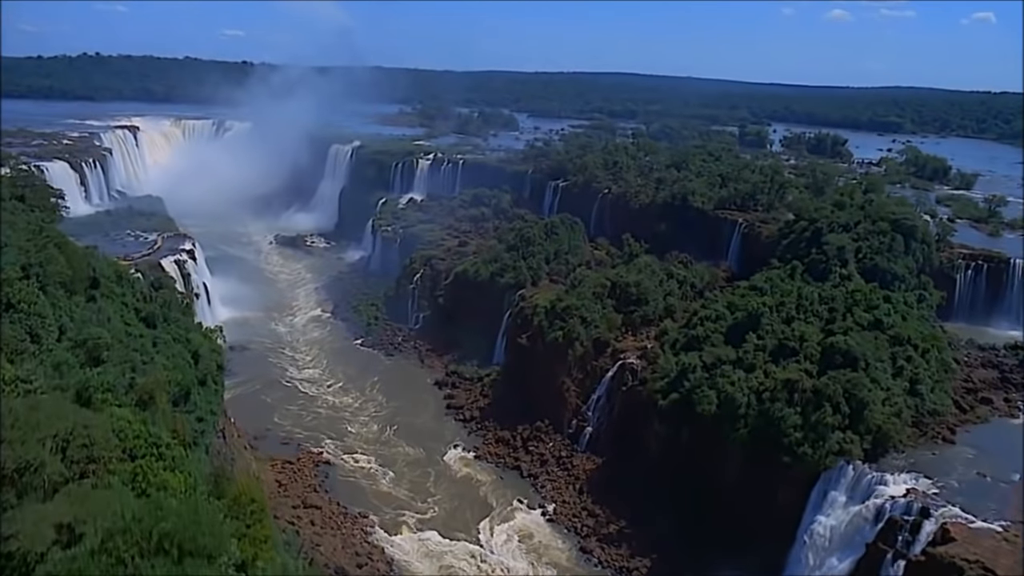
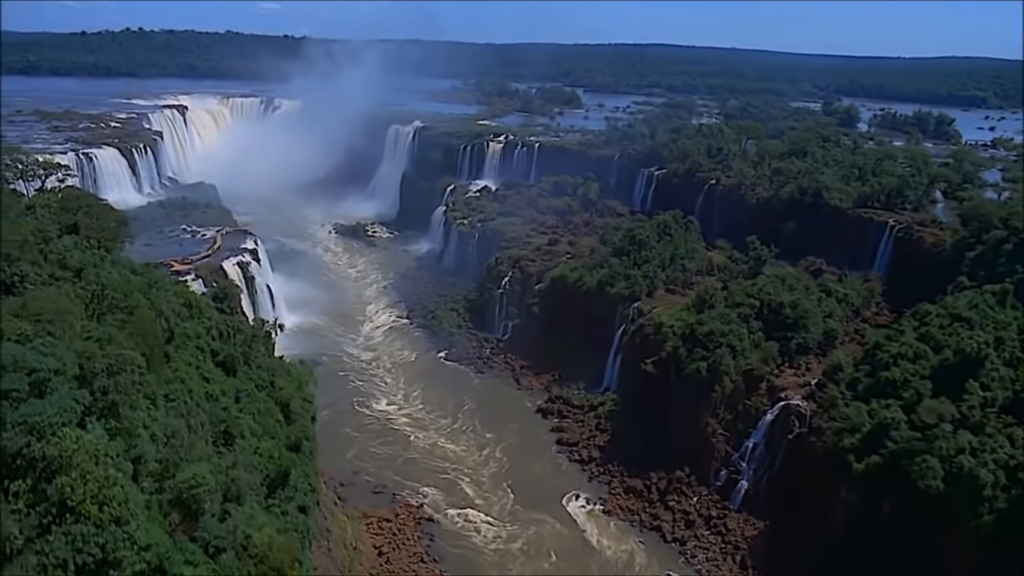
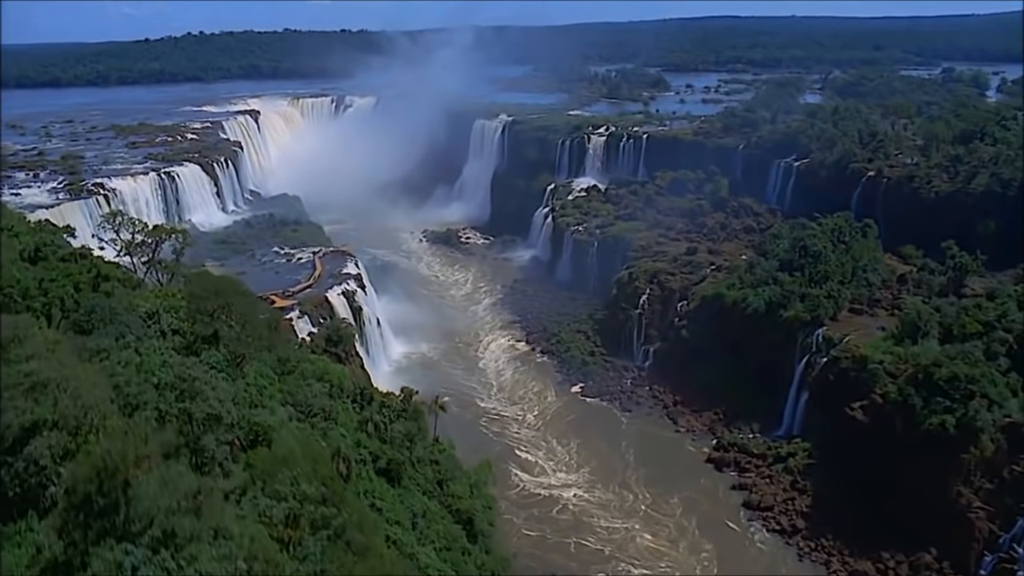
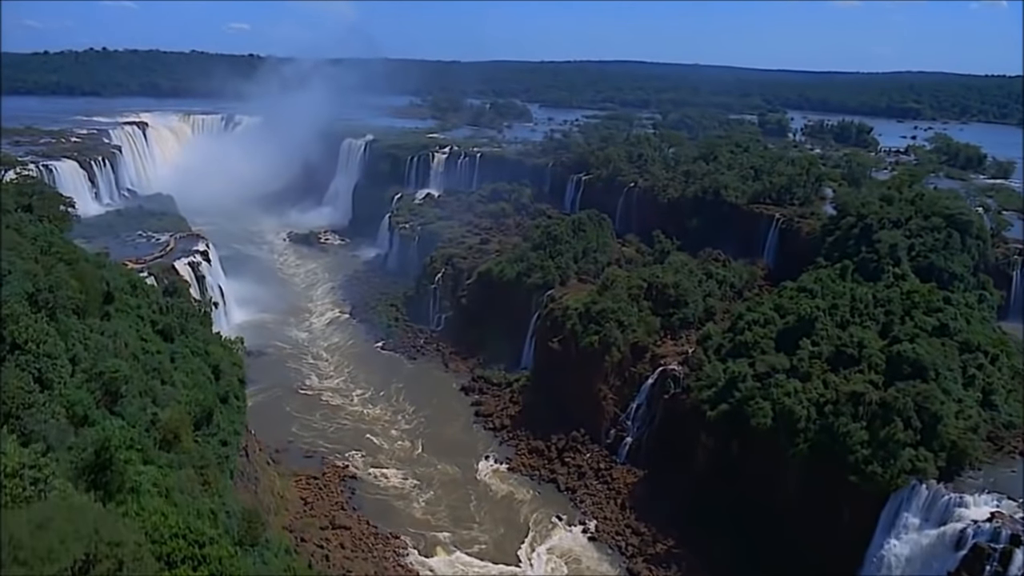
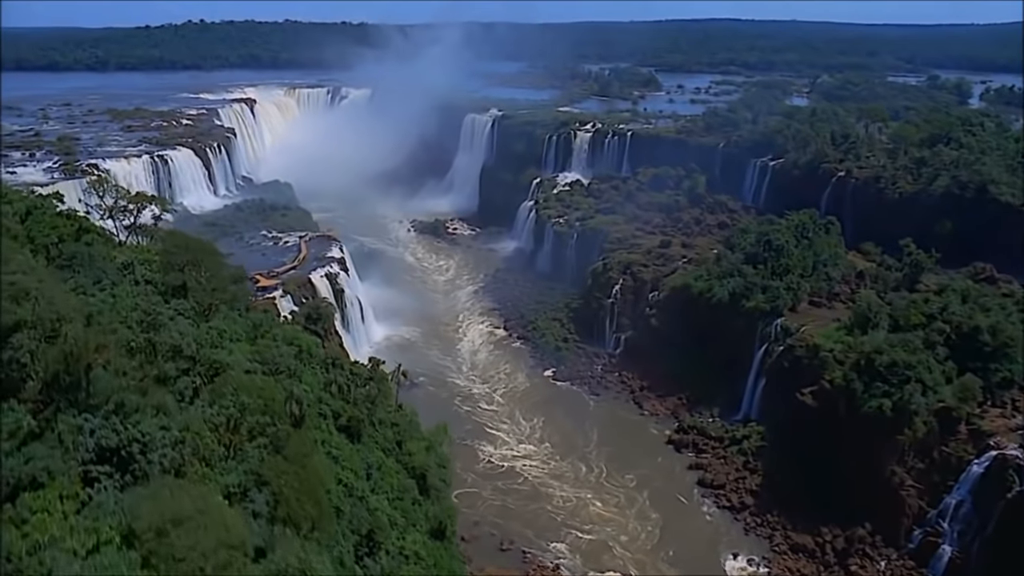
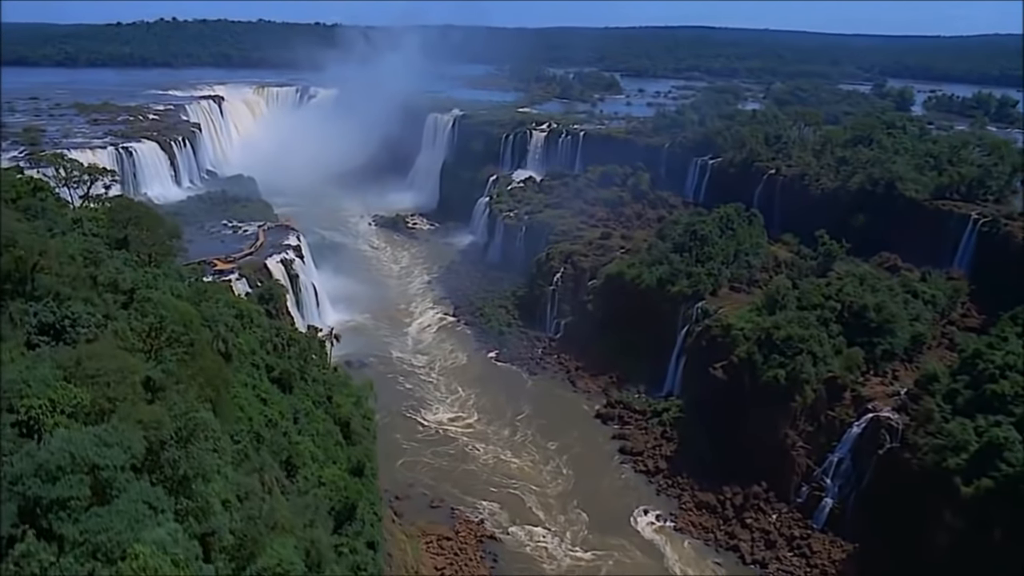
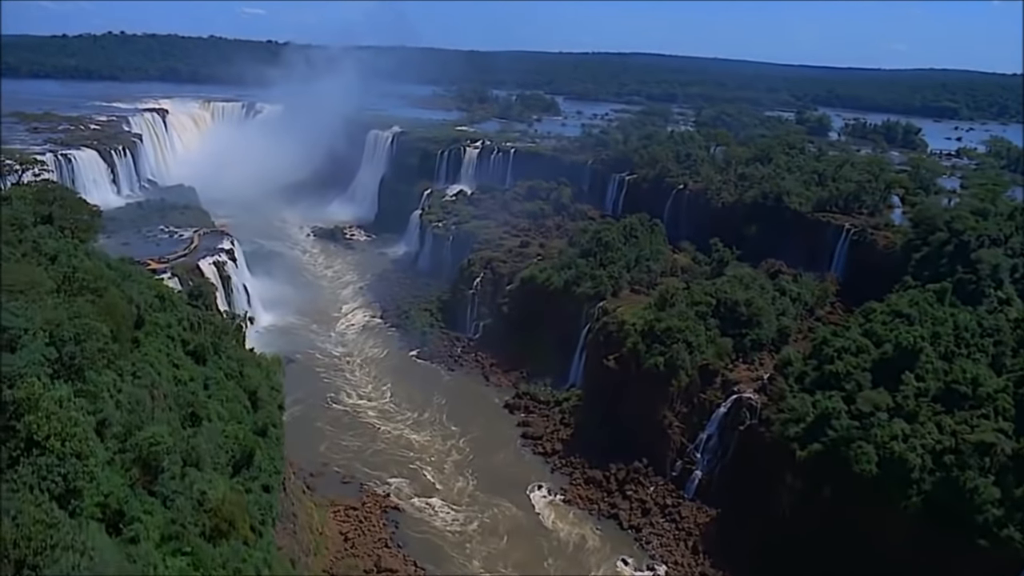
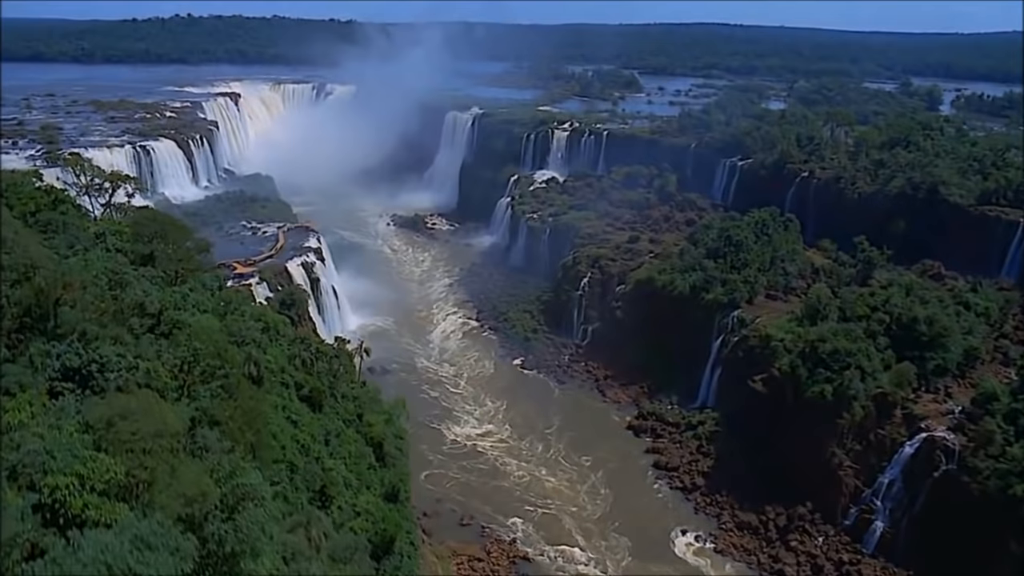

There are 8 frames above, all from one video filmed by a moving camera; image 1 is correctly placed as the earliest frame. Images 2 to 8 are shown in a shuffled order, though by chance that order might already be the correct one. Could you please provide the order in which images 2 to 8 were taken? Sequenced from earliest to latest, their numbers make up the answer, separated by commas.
4, 7, 2, 6, 8, 5, 3
